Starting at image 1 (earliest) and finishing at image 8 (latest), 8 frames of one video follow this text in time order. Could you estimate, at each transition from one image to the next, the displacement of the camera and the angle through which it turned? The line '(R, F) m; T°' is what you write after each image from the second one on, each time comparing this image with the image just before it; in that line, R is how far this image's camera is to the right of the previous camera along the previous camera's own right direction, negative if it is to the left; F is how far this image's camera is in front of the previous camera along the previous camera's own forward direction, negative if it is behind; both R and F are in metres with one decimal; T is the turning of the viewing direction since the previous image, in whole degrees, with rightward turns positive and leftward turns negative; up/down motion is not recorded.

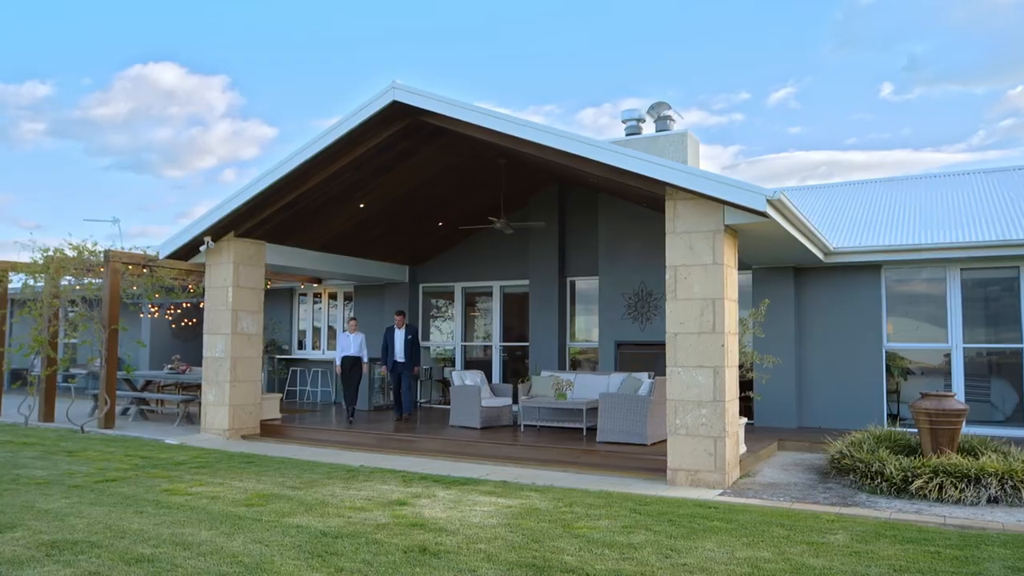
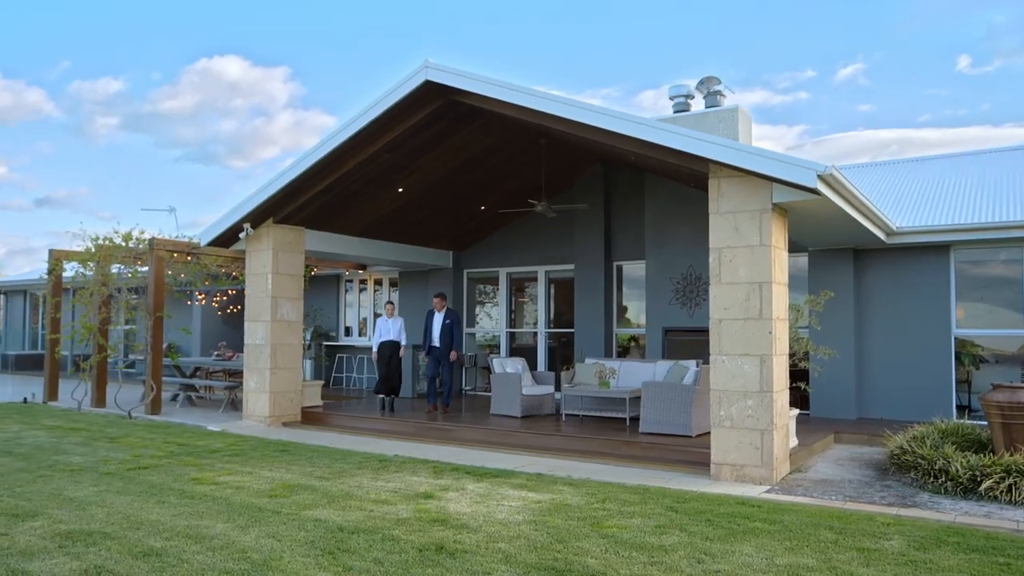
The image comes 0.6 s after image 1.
(+0.2, +0.3) m; -4°
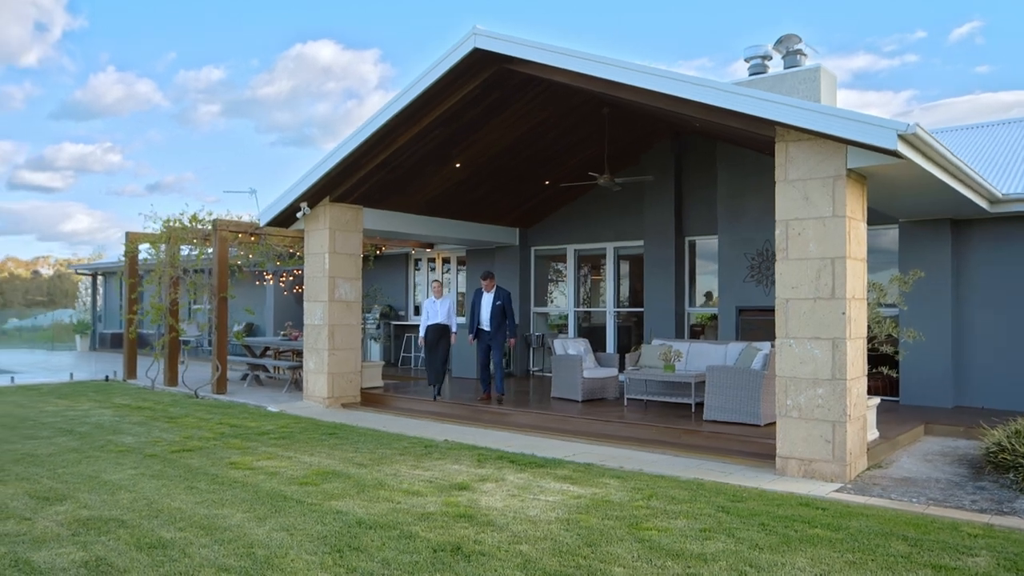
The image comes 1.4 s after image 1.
(+0.4, +0.4) m; -7°
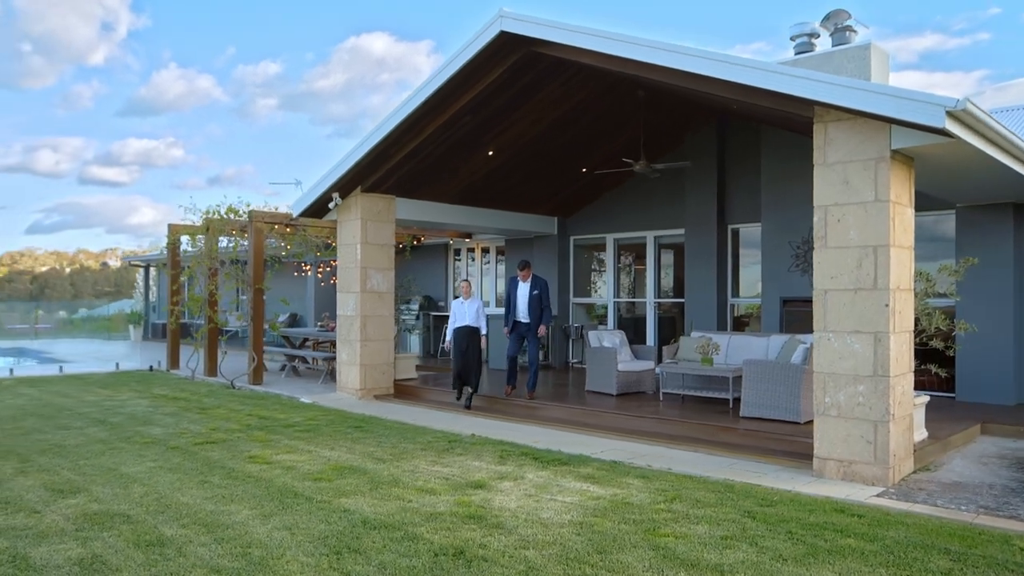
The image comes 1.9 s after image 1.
(+0.3, +0.2) m; -4°
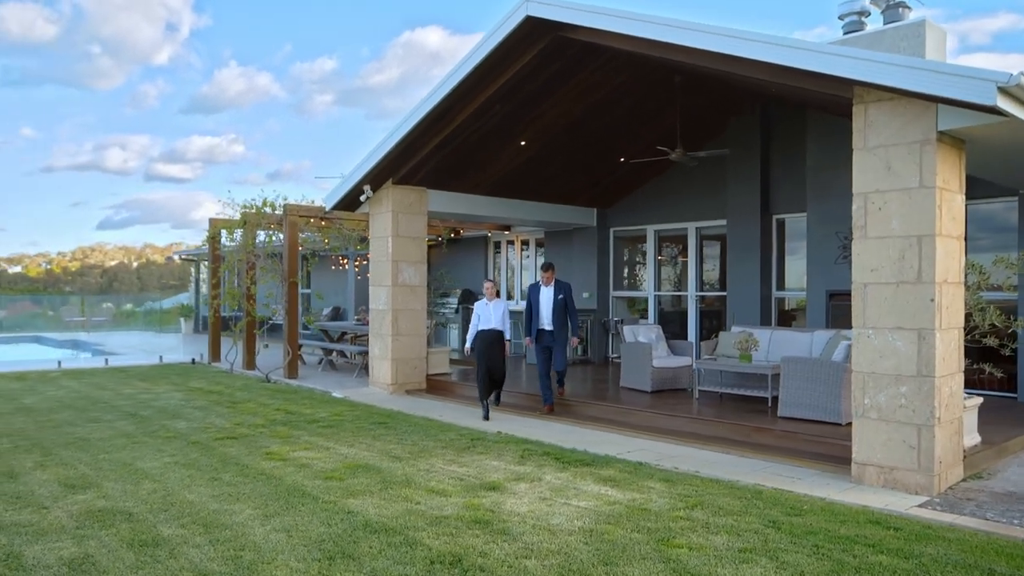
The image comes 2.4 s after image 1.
(+0.3, +0.2) m; -4°
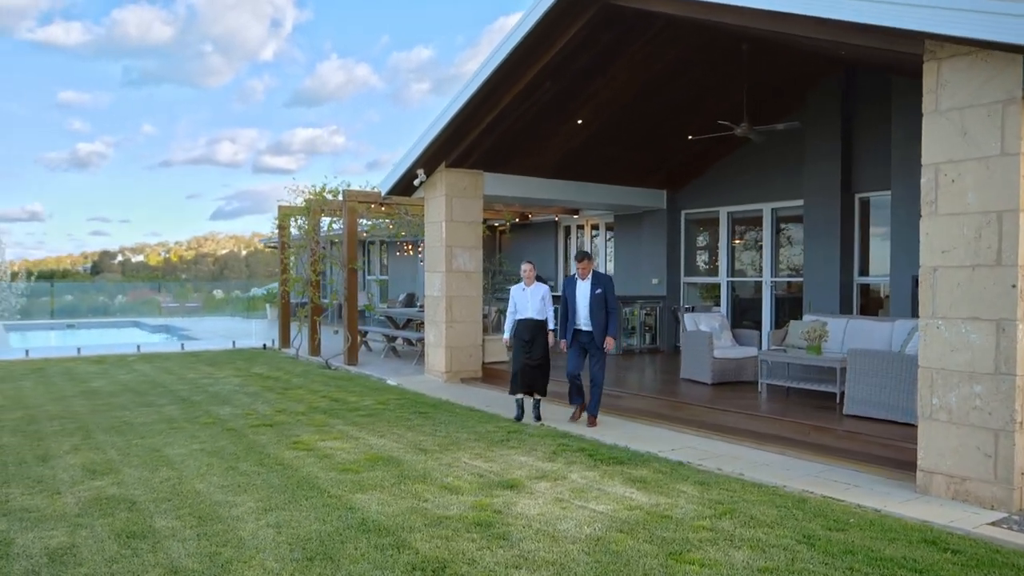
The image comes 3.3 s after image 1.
(+0.5, +0.4) m; -7°
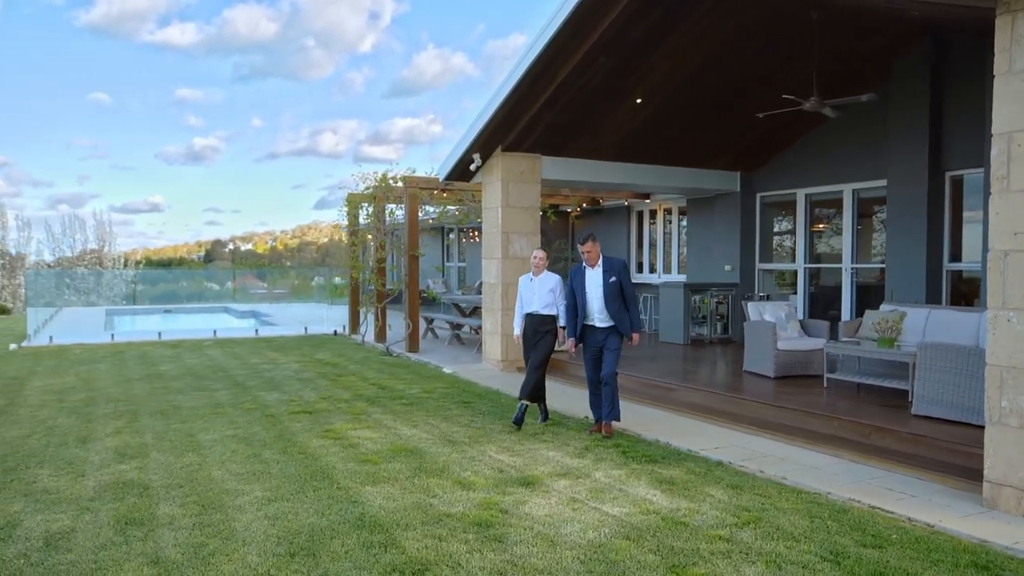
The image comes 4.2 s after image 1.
(+0.5, +0.3) m; -7°
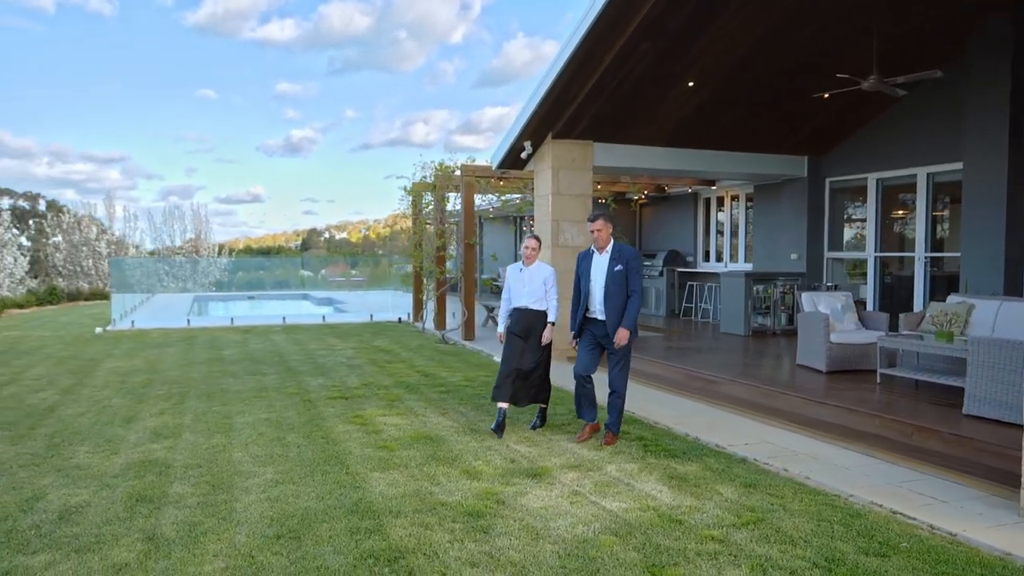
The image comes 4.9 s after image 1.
(+0.5, +0.1) m; -7°
